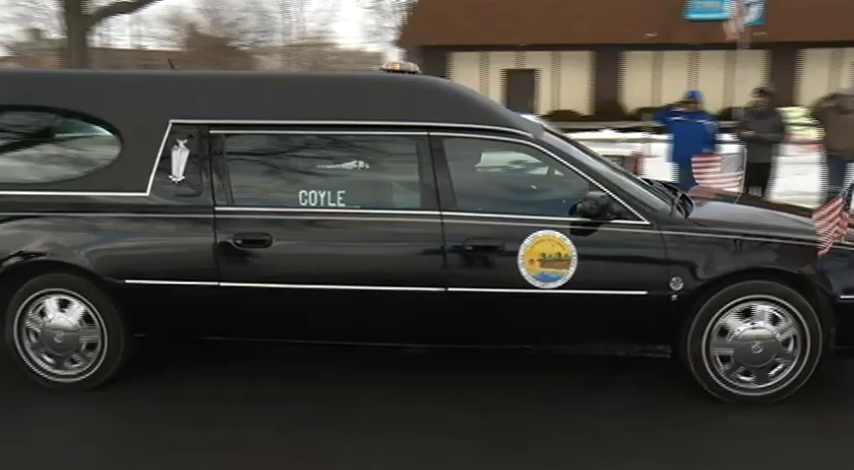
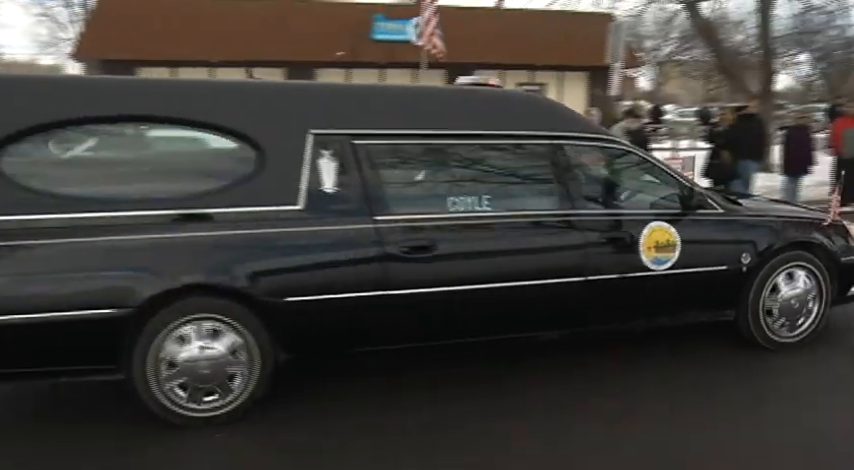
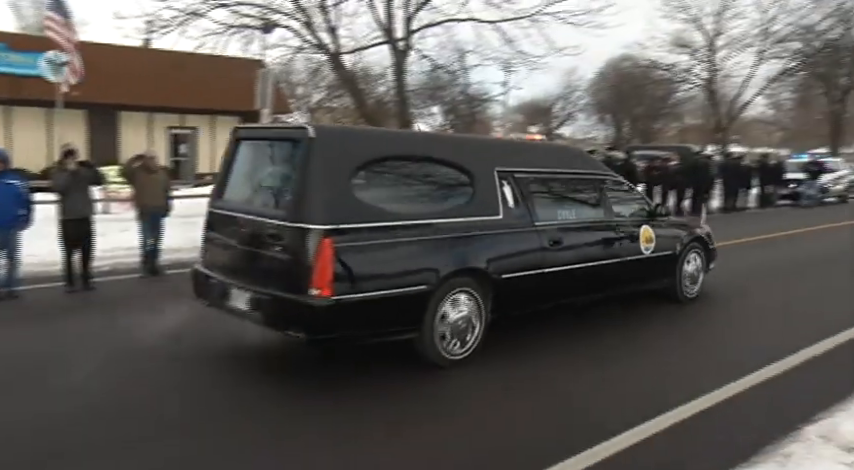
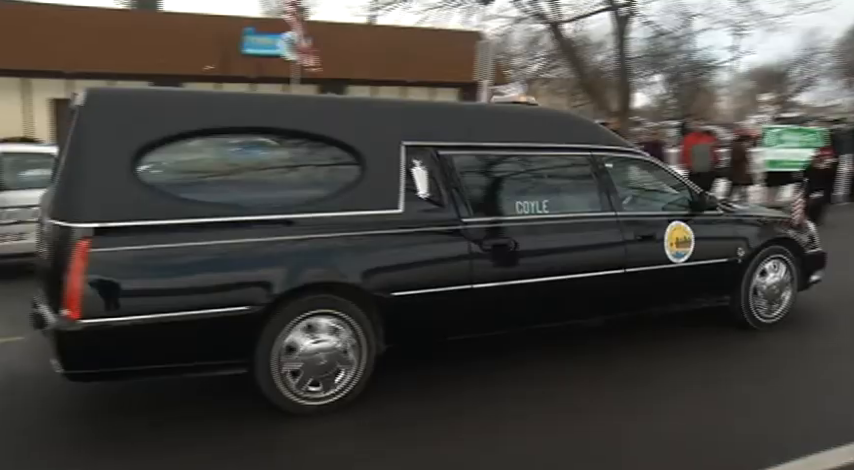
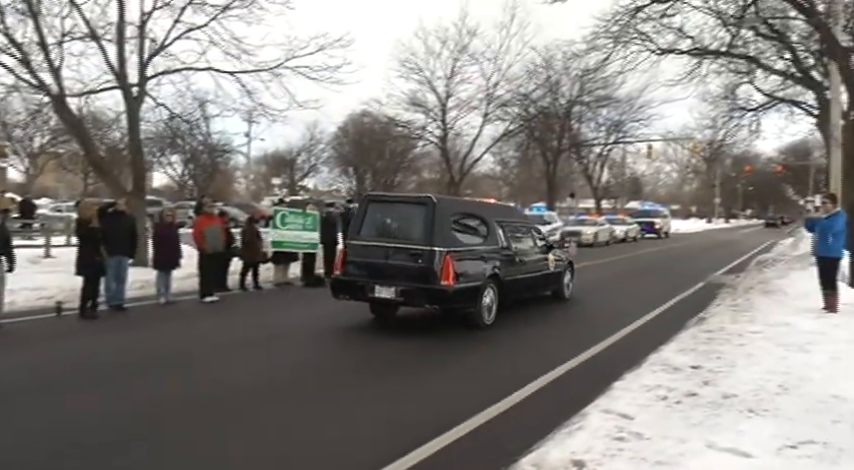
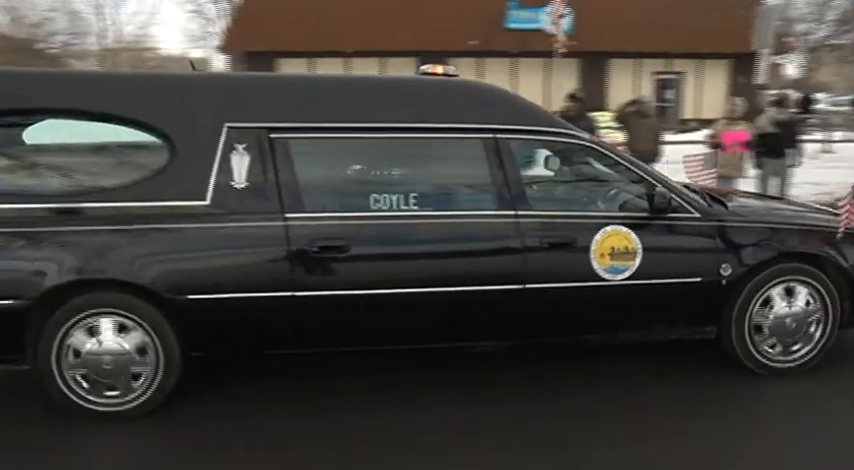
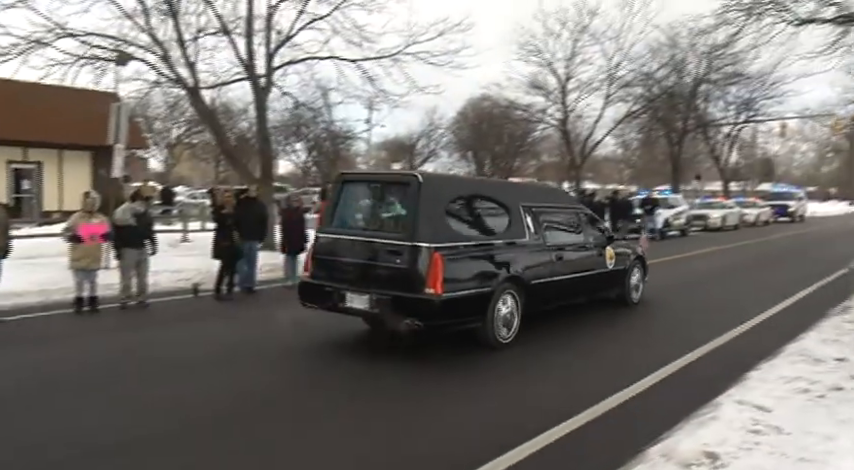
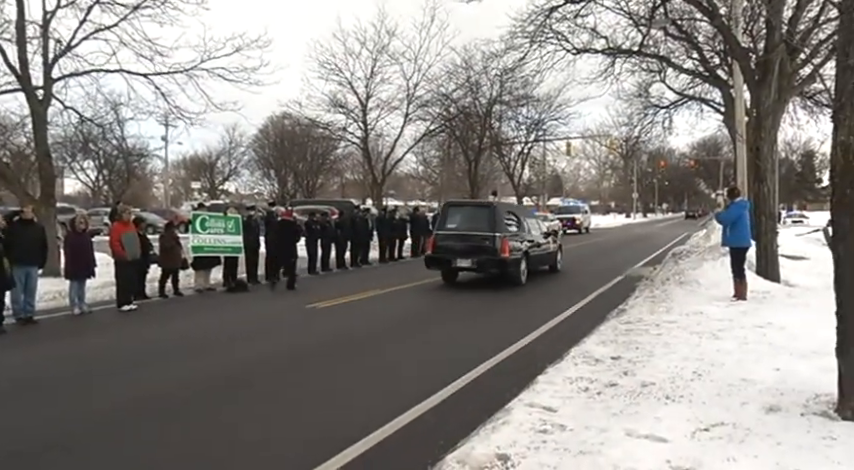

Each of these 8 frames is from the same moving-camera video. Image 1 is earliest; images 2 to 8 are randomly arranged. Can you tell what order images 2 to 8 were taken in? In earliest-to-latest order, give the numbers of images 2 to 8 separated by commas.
6, 2, 4, 3, 7, 5, 8
